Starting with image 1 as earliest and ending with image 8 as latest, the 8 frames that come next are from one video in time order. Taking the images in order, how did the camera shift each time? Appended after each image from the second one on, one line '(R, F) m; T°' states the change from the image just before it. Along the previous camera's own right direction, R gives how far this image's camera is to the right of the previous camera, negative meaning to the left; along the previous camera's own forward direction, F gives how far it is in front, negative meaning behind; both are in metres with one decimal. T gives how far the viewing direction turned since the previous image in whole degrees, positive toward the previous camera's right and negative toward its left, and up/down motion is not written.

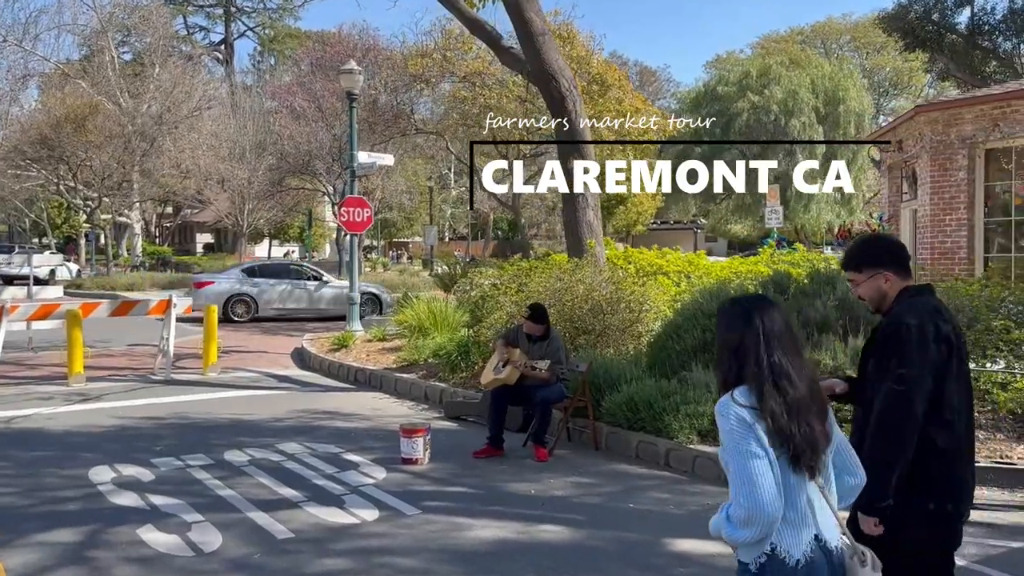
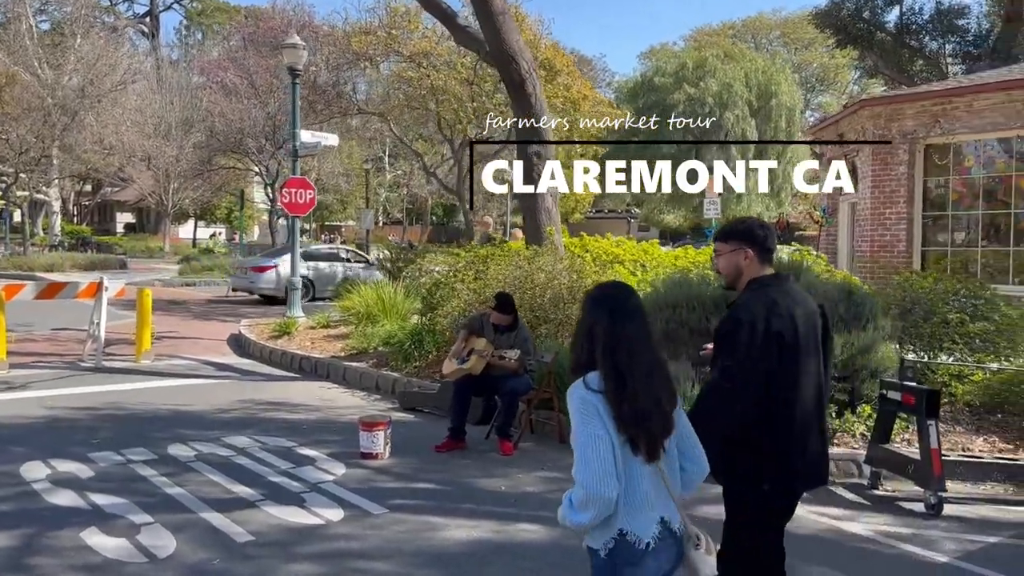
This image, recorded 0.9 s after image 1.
(-0.3, +0.3) m; +5°
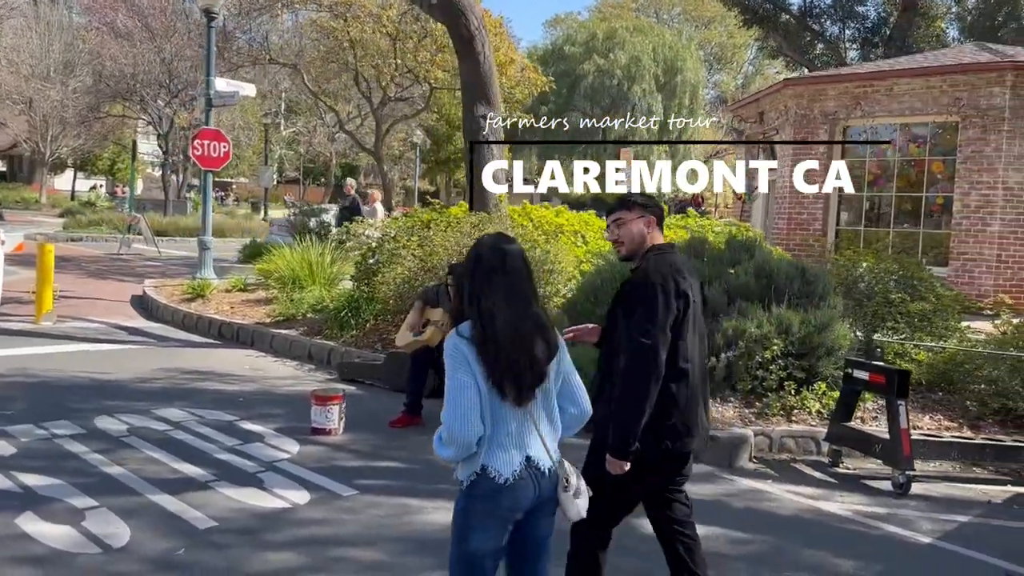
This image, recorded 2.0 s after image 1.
(-0.6, +0.4) m; +7°
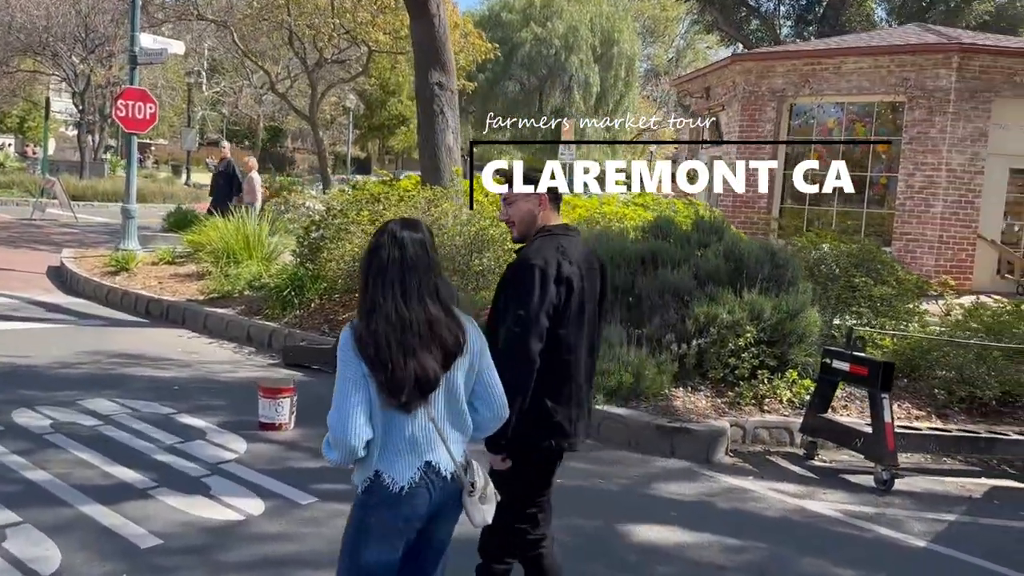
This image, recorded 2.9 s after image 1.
(-0.3, +0.5) m; +5°
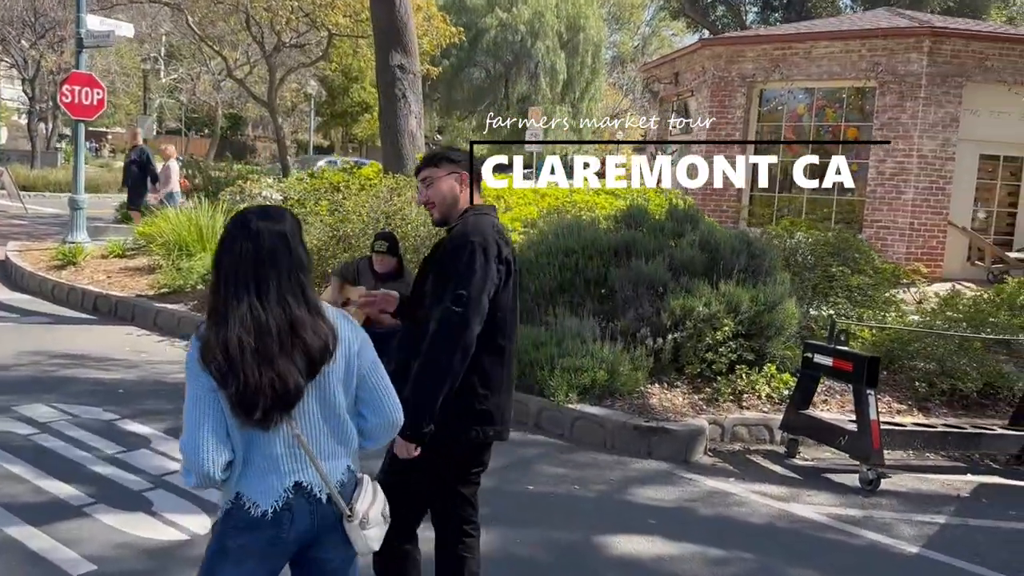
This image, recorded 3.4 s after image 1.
(0.0, +0.4) m; +2°
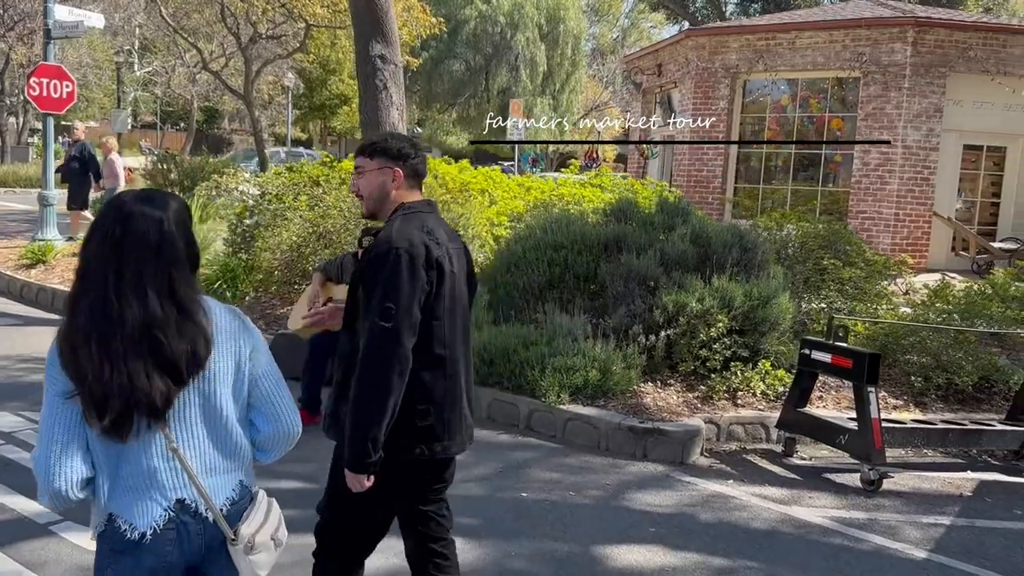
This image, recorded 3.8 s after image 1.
(-0.1, +0.2) m; +1°
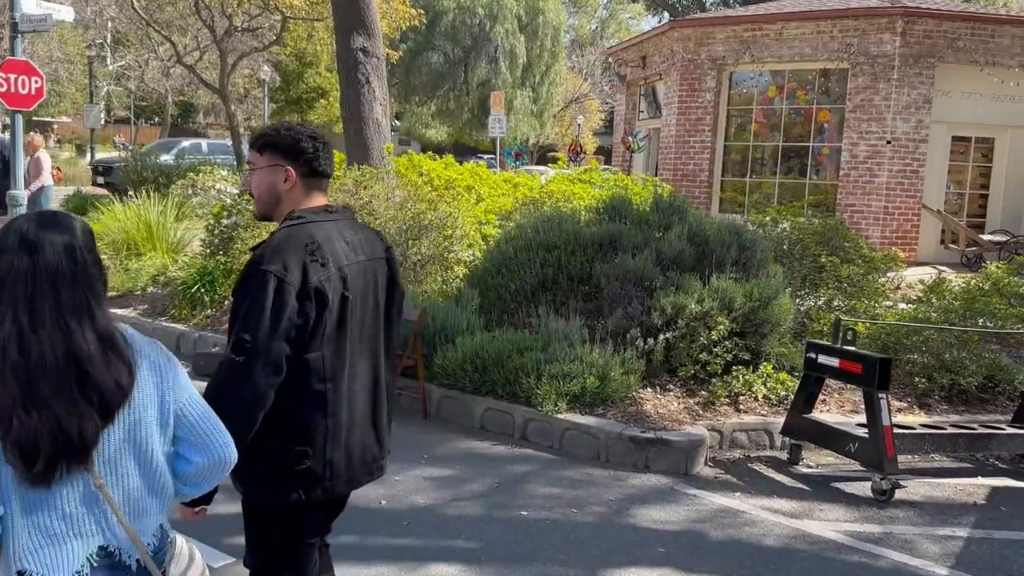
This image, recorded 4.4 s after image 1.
(-0.1, +0.3) m; +1°
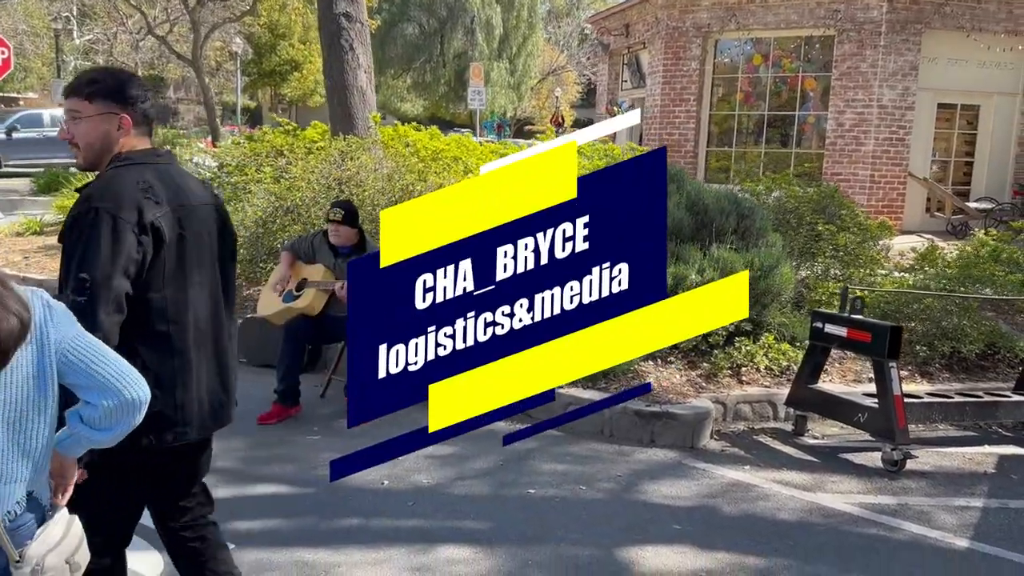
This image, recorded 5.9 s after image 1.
(-0.1, +0.2) m; +1°
